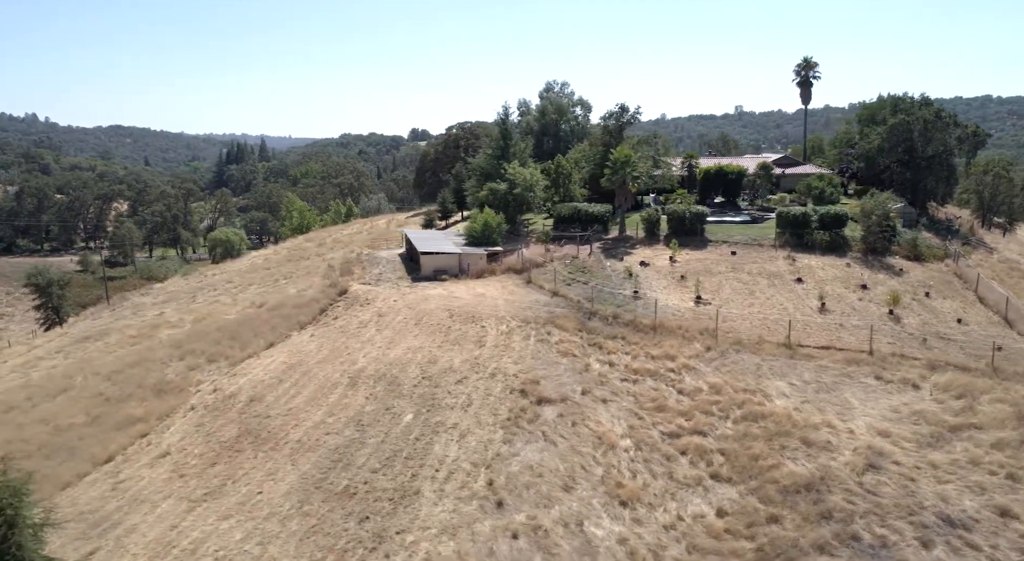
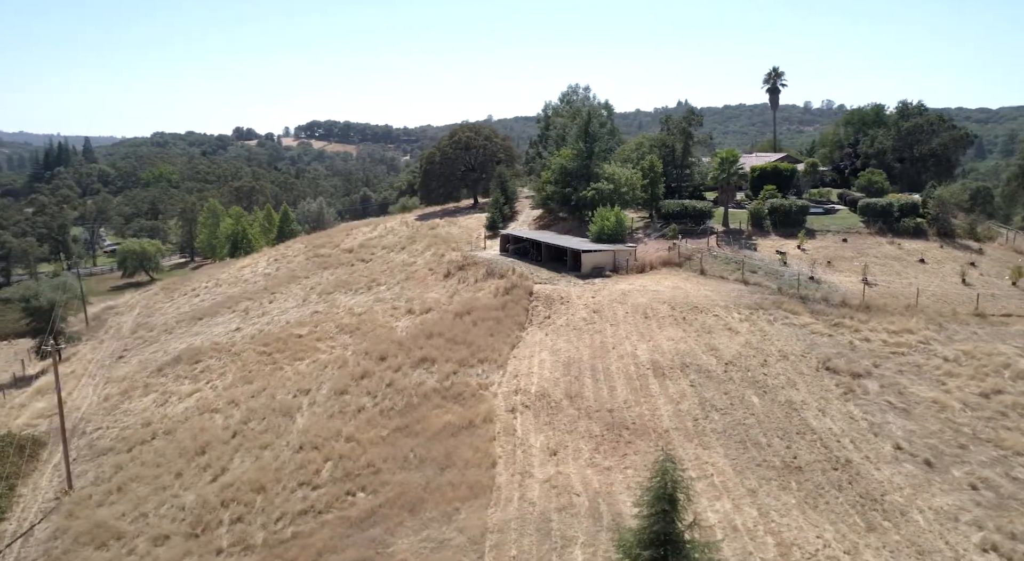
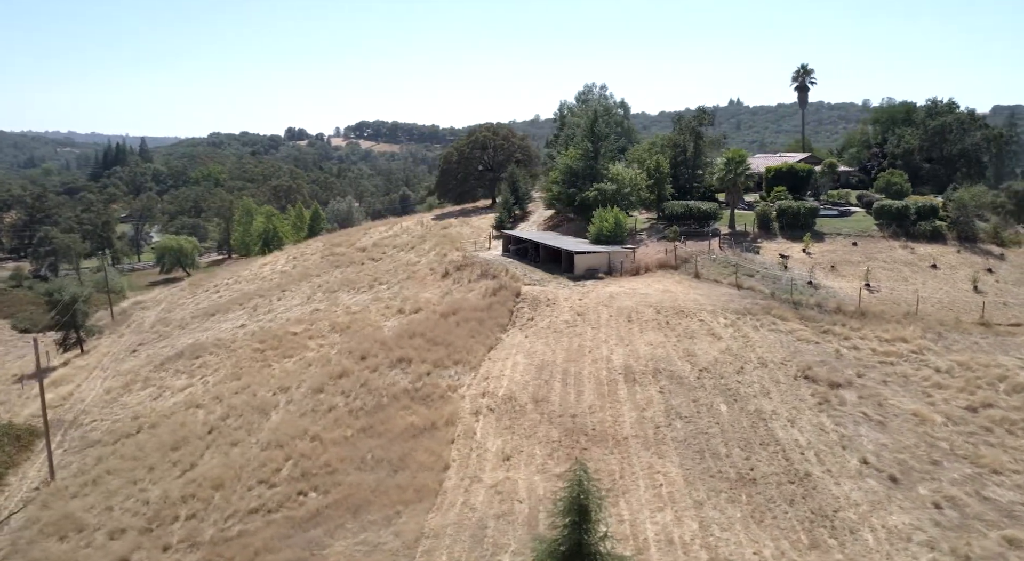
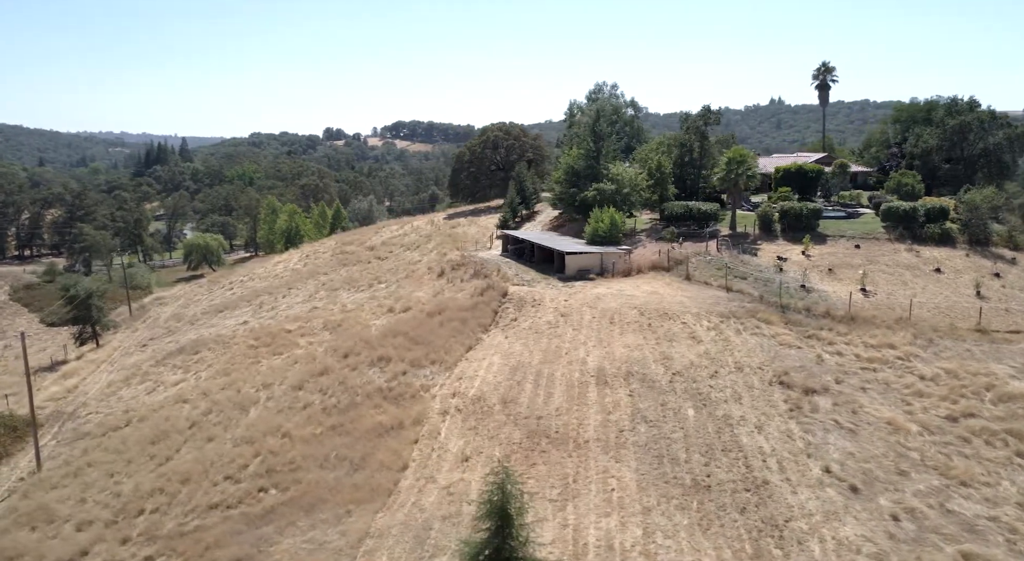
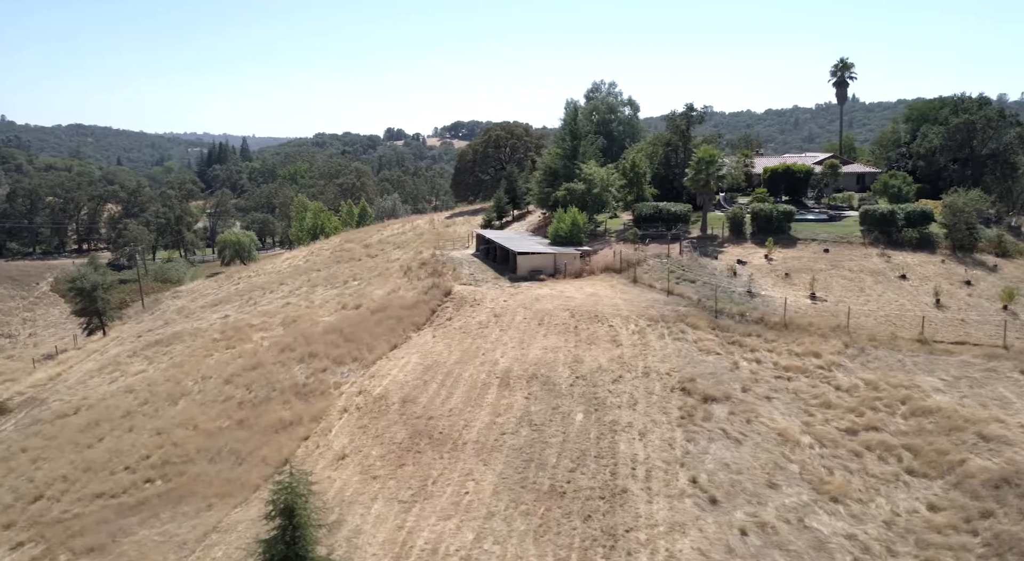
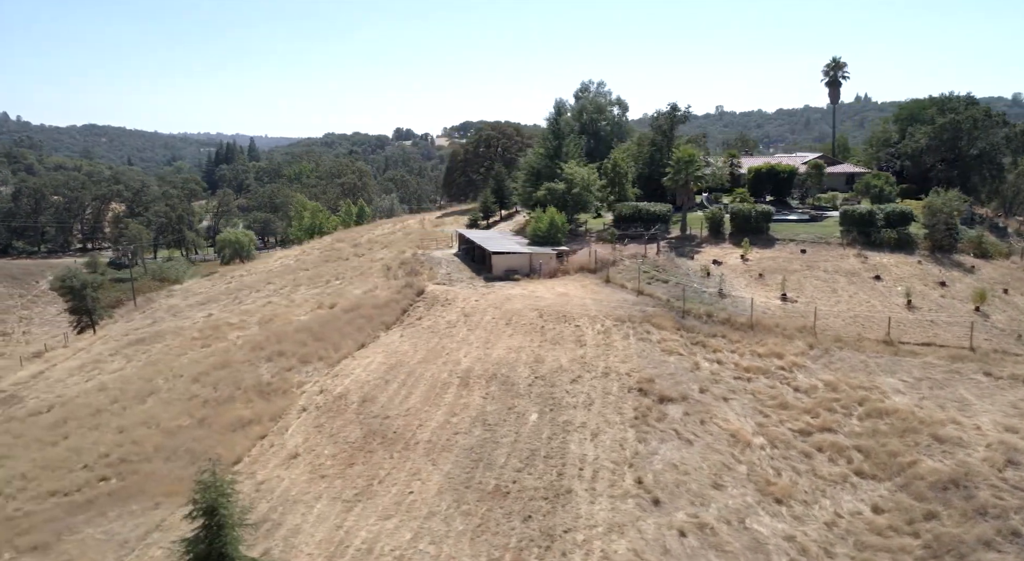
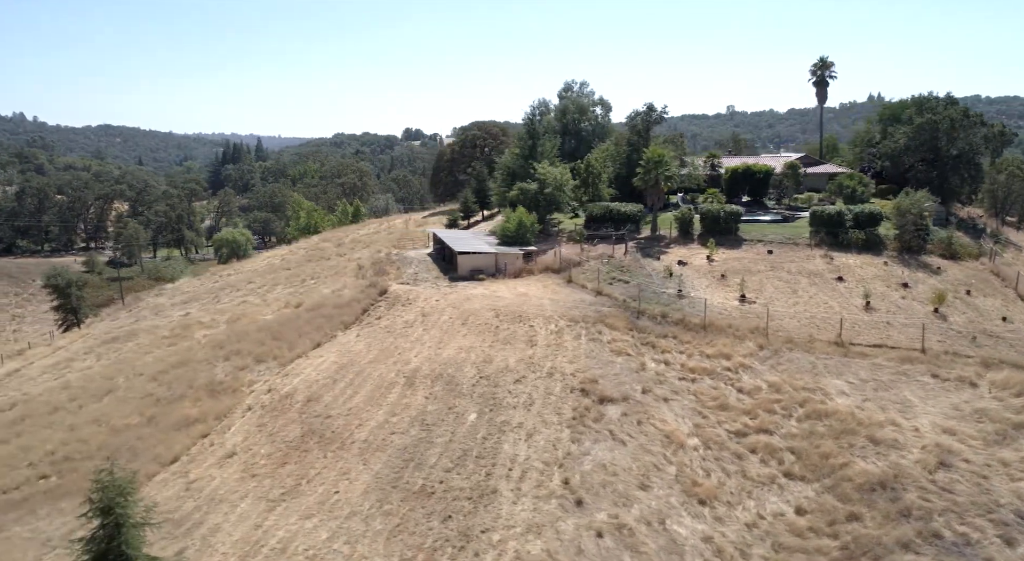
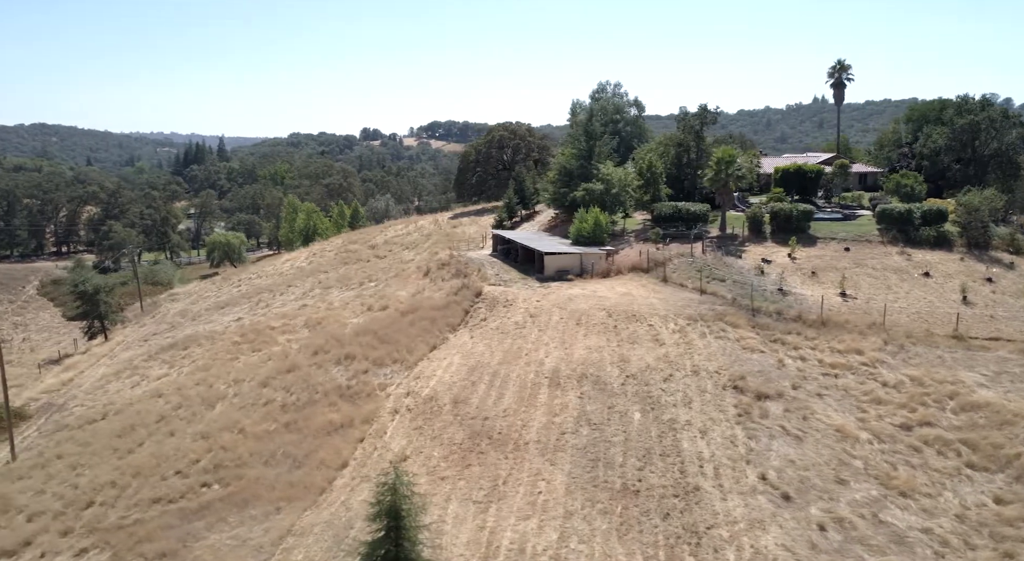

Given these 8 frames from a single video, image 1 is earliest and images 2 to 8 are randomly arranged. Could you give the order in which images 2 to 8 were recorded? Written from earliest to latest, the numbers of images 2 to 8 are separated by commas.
7, 6, 5, 8, 4, 3, 2
